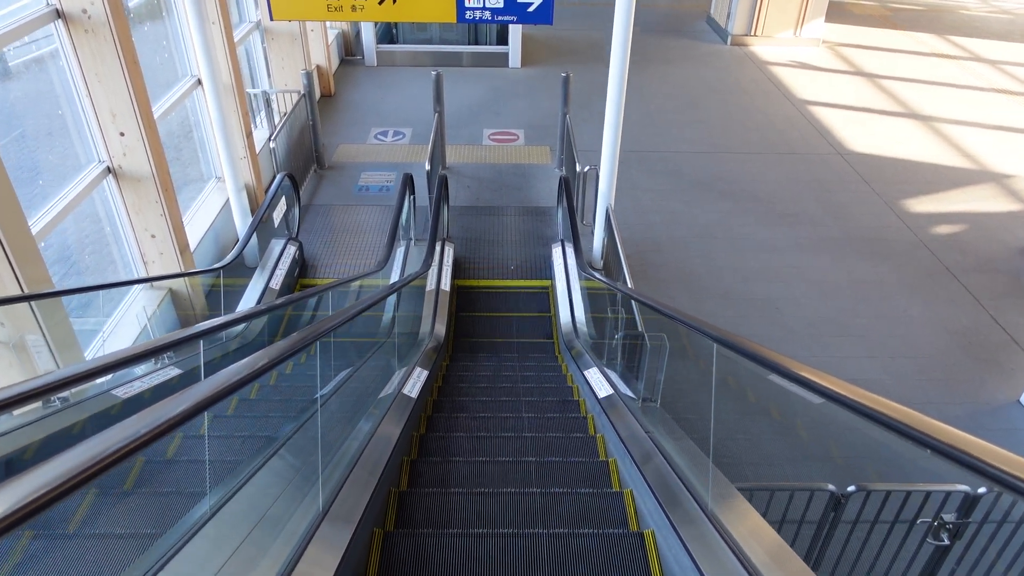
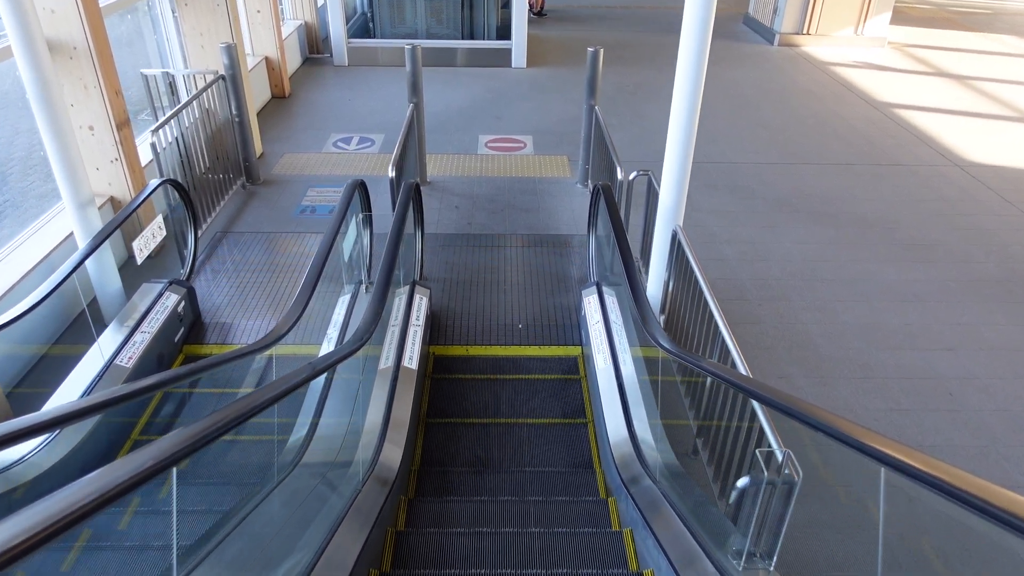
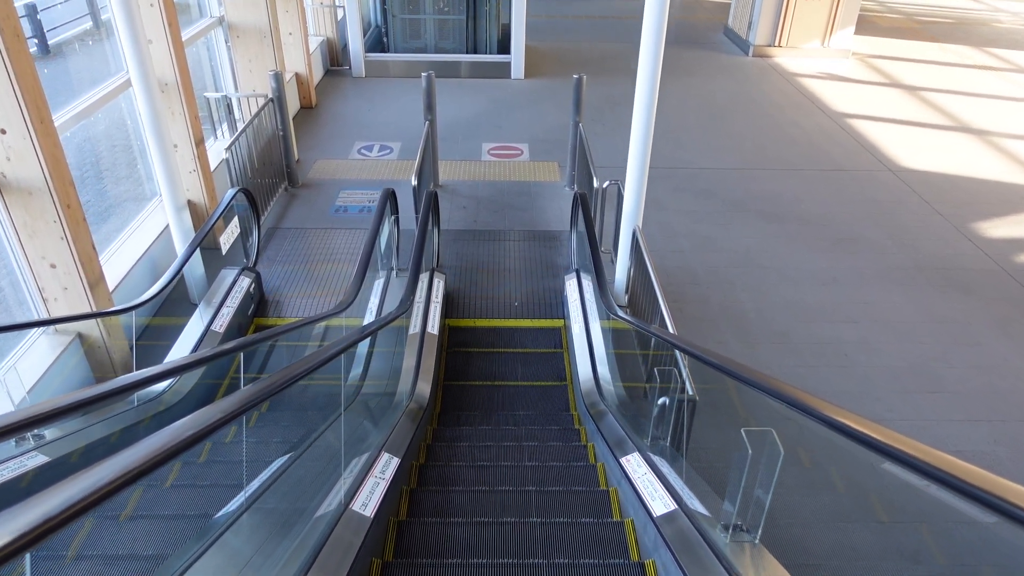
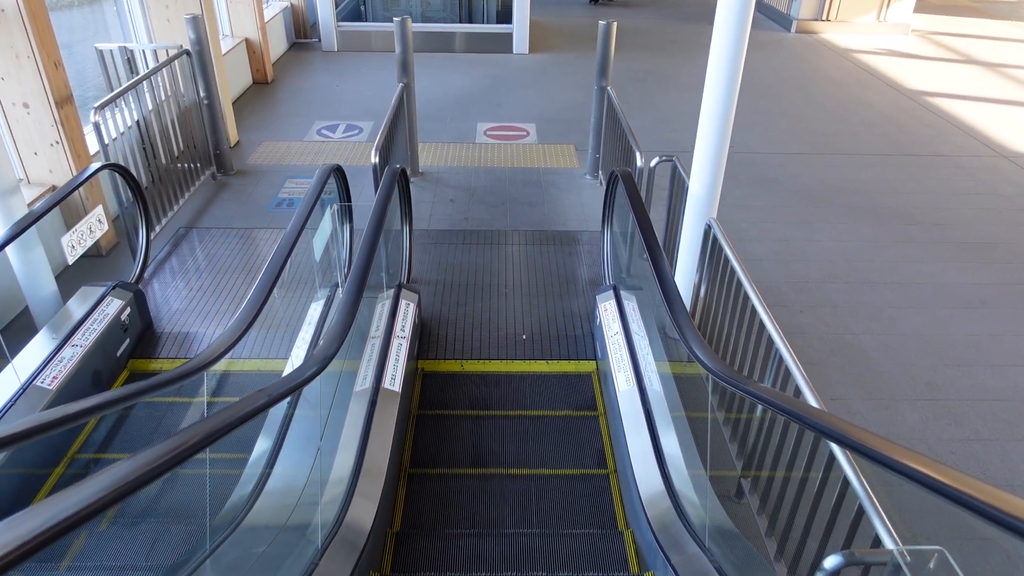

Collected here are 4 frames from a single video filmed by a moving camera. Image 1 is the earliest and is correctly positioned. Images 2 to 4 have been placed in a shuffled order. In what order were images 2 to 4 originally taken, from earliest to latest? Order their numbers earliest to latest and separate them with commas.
3, 2, 4
